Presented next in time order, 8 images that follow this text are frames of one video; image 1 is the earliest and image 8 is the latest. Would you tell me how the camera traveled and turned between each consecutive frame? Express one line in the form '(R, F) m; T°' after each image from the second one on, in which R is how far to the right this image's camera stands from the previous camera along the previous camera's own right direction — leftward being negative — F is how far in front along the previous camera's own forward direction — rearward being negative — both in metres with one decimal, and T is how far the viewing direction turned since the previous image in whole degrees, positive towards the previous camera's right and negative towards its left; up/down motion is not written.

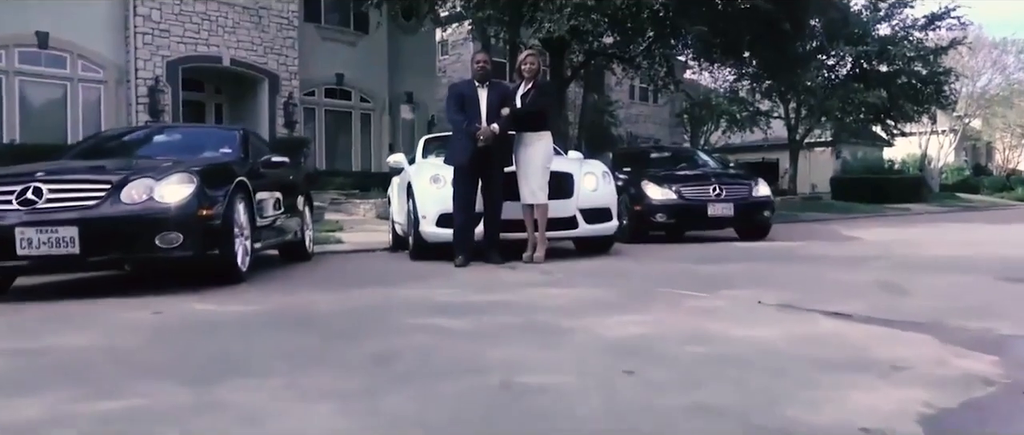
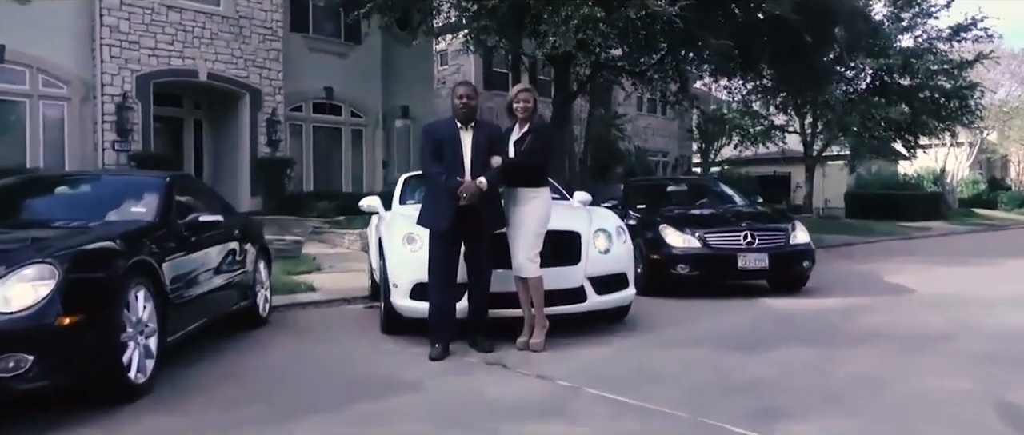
(+0.1, +1.4) m; 0°
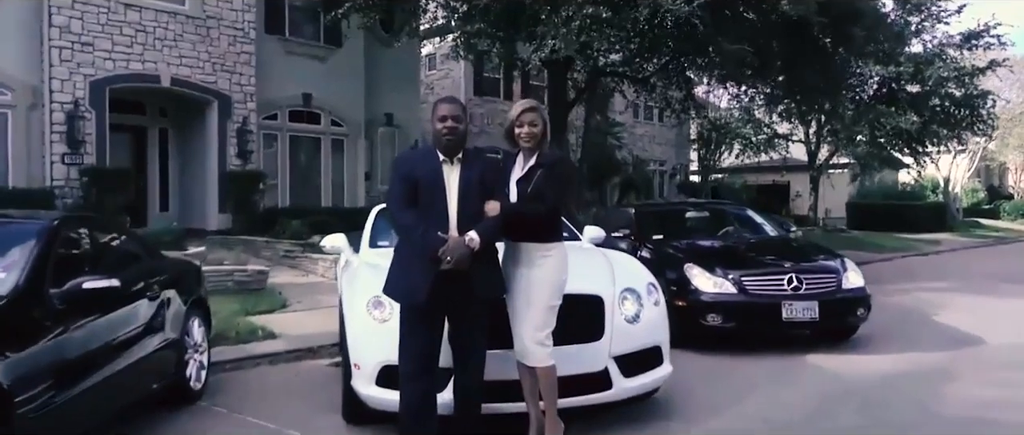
(-0.1, +1.4) m; +1°
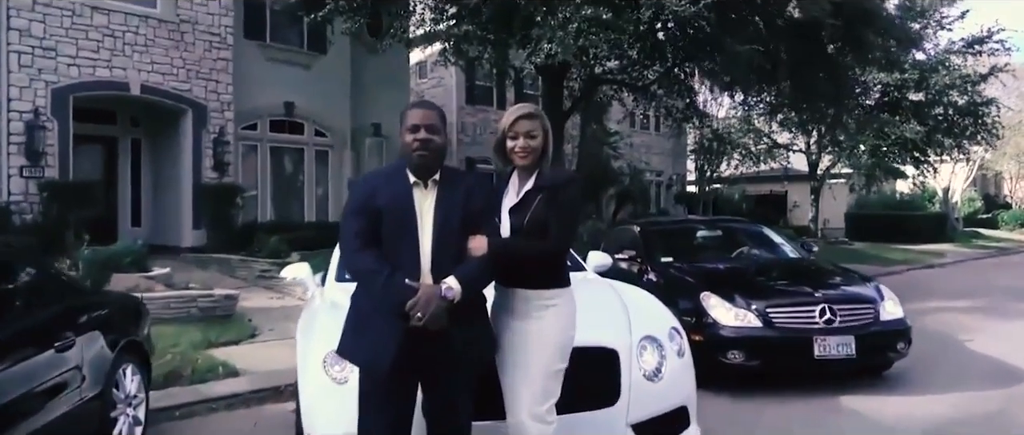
(0.0, +0.9) m; 0°
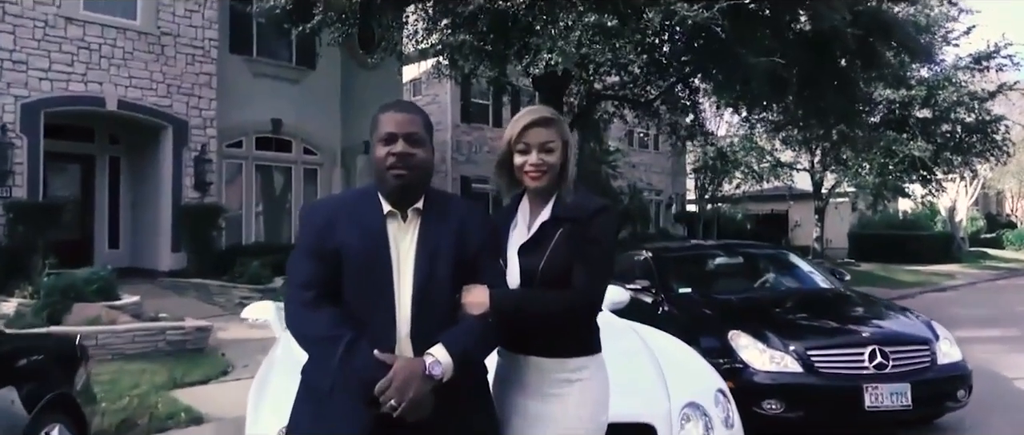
(0.0, +0.8) m; 0°
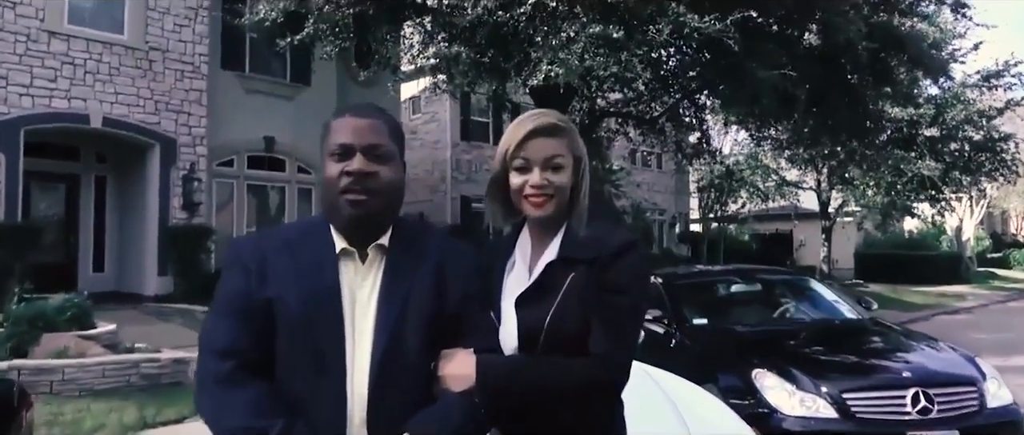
(0.0, +0.6) m; 0°
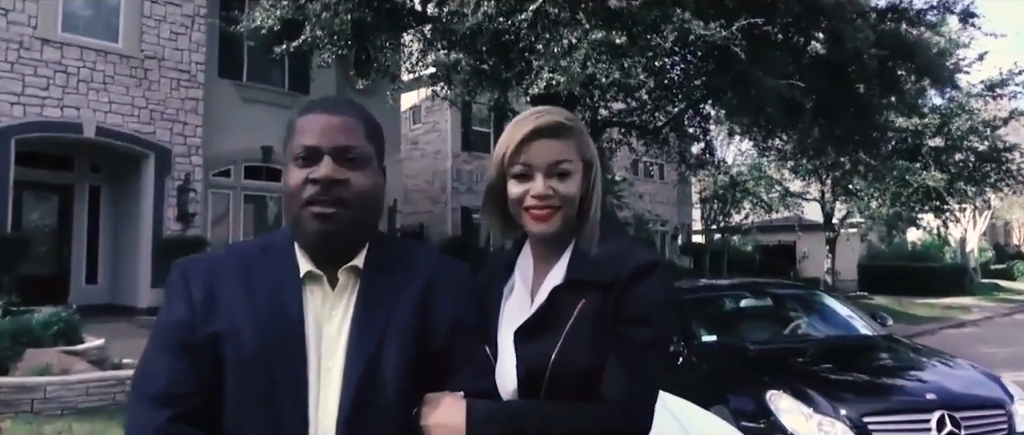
(0.0, +0.3) m; 0°
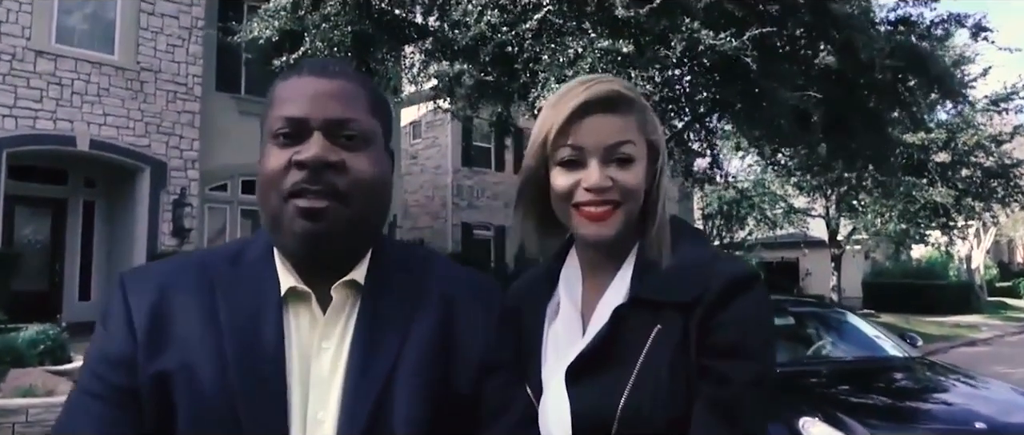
(-0.1, +0.3) m; 0°
